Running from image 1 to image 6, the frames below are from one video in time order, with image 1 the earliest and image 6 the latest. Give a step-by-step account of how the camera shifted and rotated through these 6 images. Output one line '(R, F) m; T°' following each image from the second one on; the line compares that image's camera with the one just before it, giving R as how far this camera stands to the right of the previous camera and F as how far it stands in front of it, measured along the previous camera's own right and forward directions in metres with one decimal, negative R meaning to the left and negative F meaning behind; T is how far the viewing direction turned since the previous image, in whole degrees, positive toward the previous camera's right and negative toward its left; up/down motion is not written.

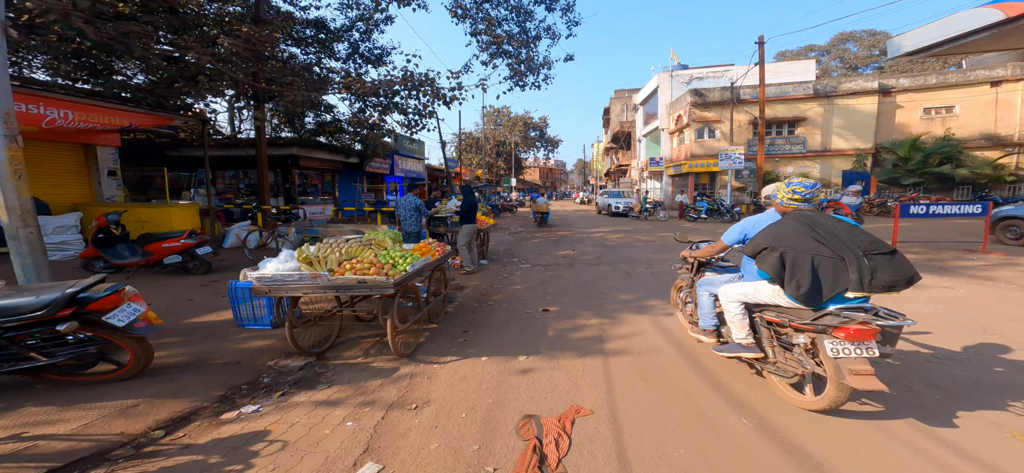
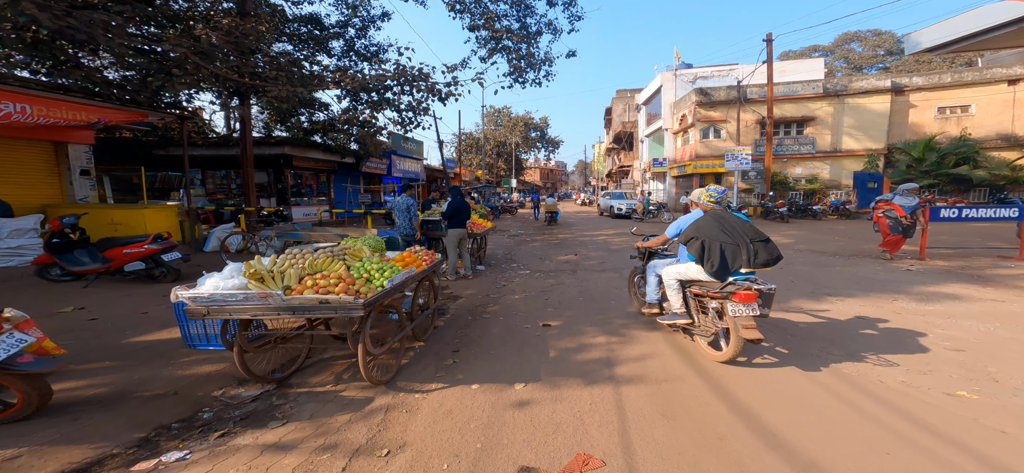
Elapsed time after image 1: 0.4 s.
(0.0, +0.6) m; 0°
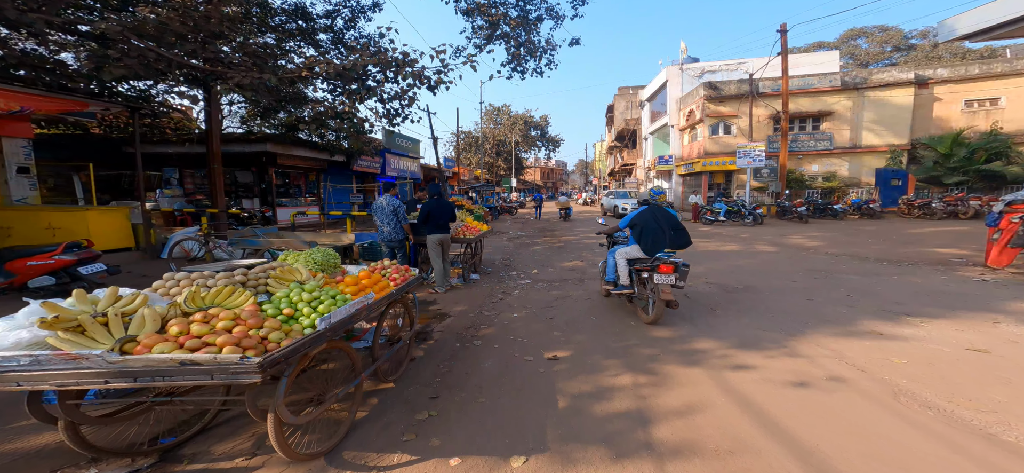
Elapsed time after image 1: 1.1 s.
(0.0, +1.1) m; 0°
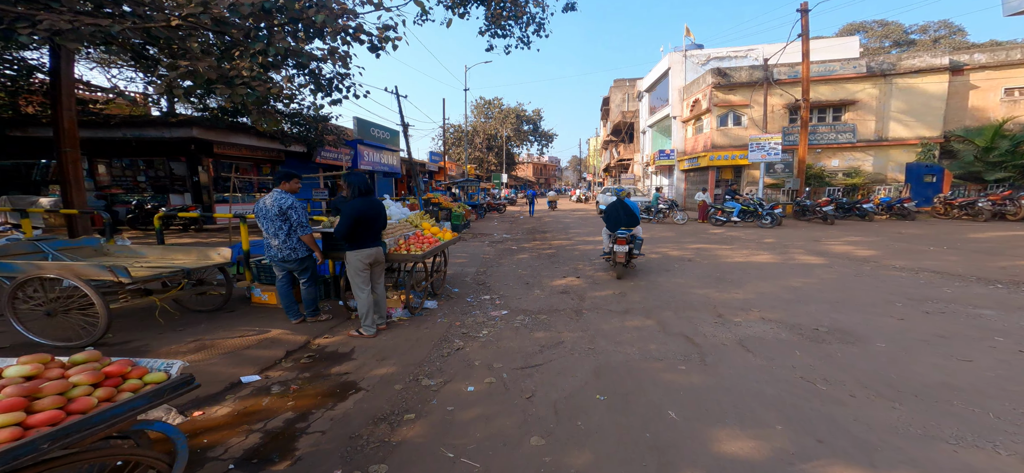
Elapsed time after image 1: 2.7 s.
(+0.3, +2.2) m; +1°
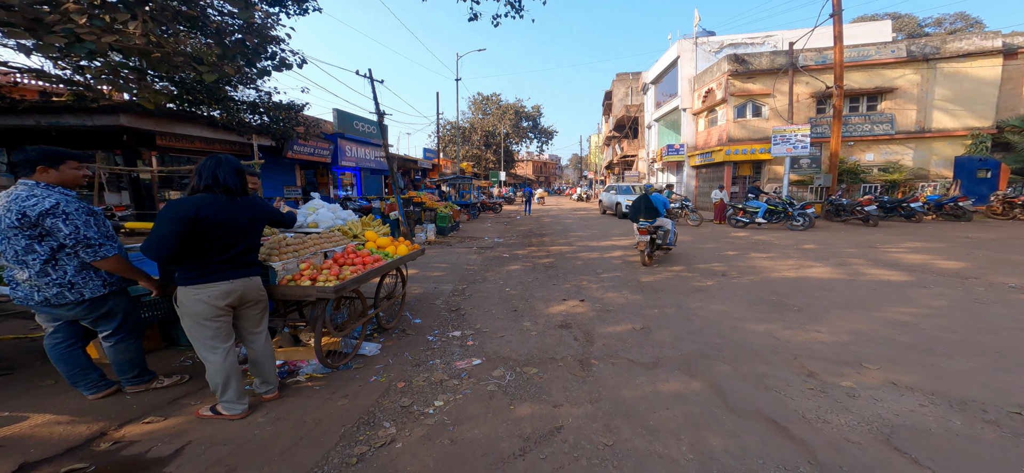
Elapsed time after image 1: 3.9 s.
(+0.2, +1.7) m; 0°
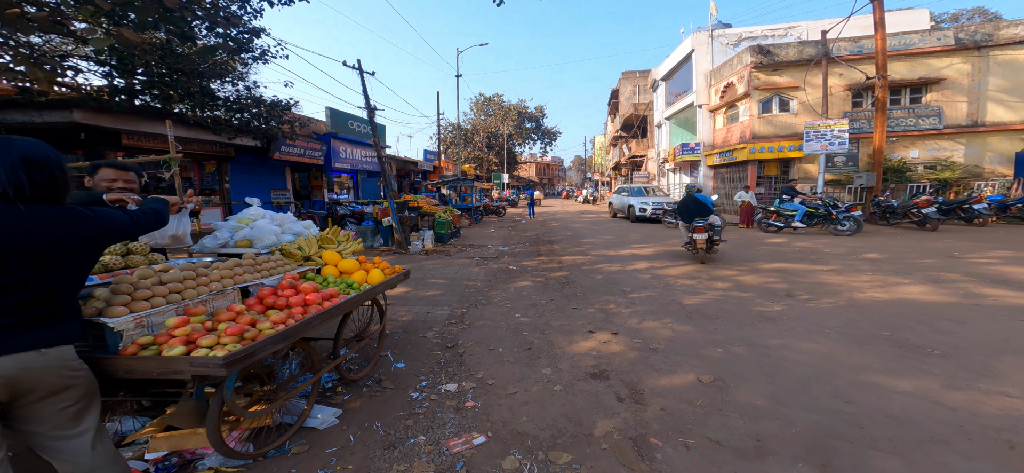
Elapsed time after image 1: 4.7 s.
(-0.1, +1.2) m; 0°
